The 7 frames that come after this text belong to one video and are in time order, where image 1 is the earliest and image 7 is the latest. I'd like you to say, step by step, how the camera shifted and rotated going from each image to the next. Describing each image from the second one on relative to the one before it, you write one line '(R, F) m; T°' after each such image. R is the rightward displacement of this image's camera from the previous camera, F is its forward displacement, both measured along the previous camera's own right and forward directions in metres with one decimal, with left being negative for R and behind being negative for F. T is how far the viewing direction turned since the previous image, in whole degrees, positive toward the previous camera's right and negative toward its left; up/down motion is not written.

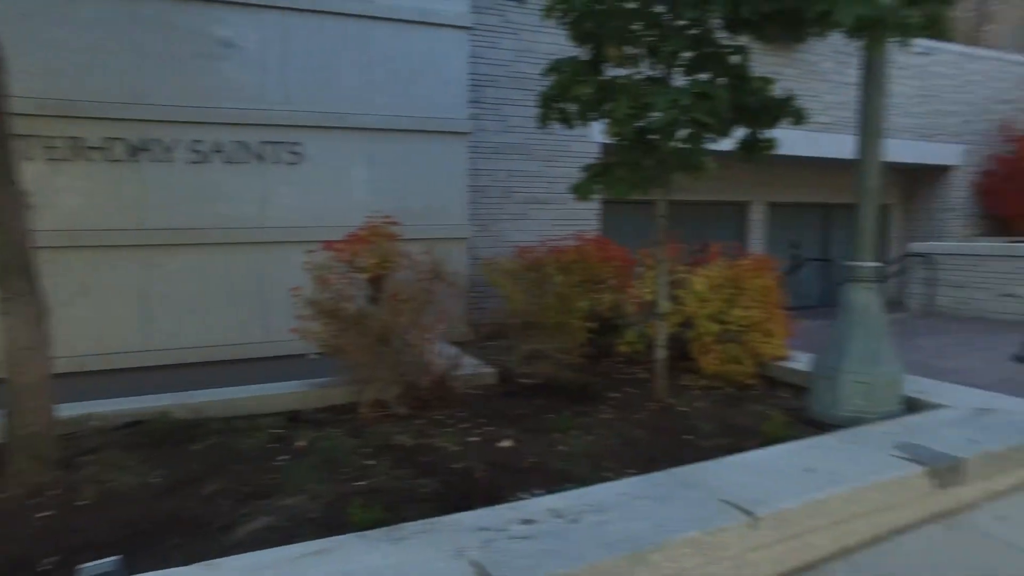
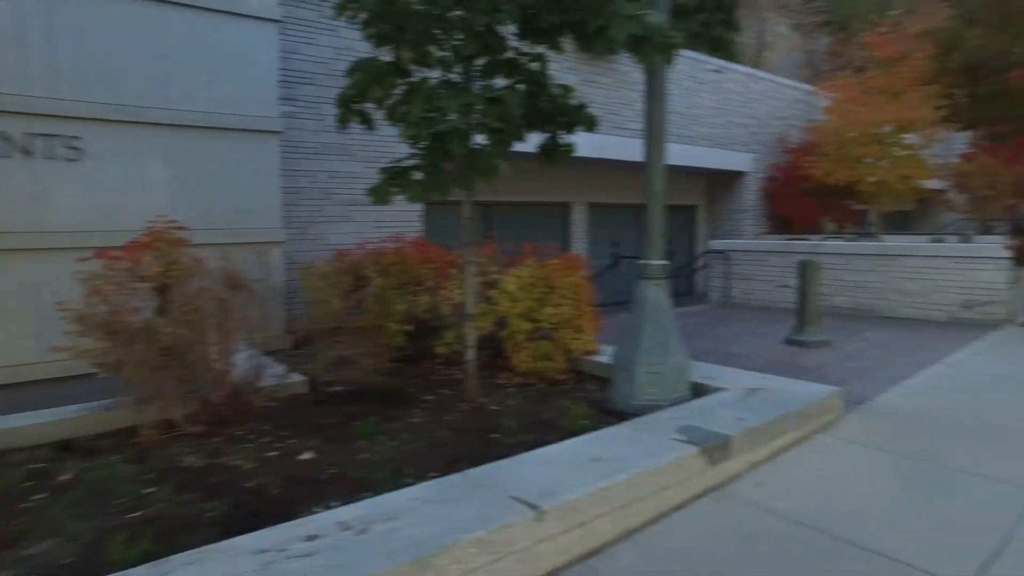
(+0.3, 0.0) m; +13°
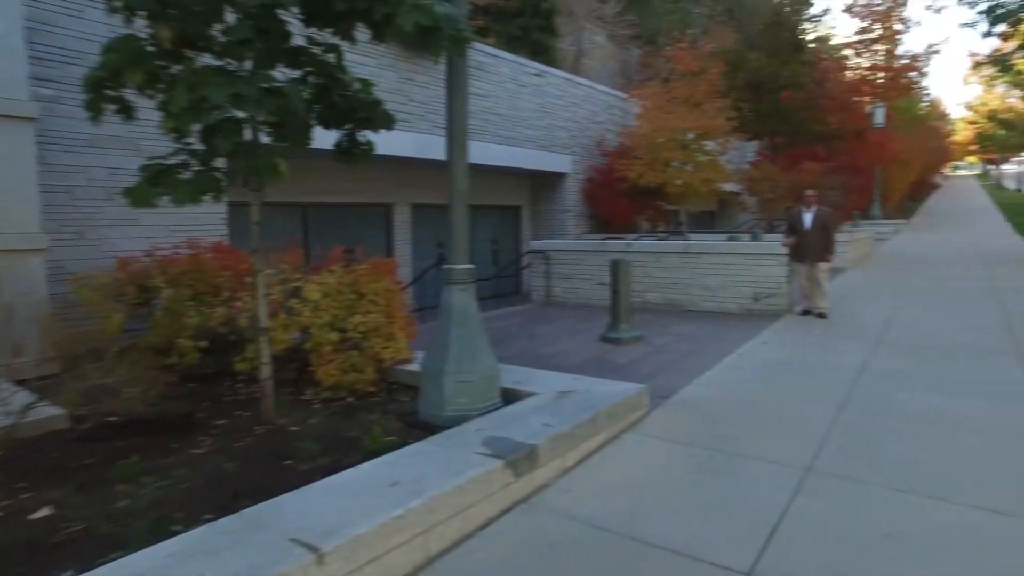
(+0.3, +0.2) m; +13°
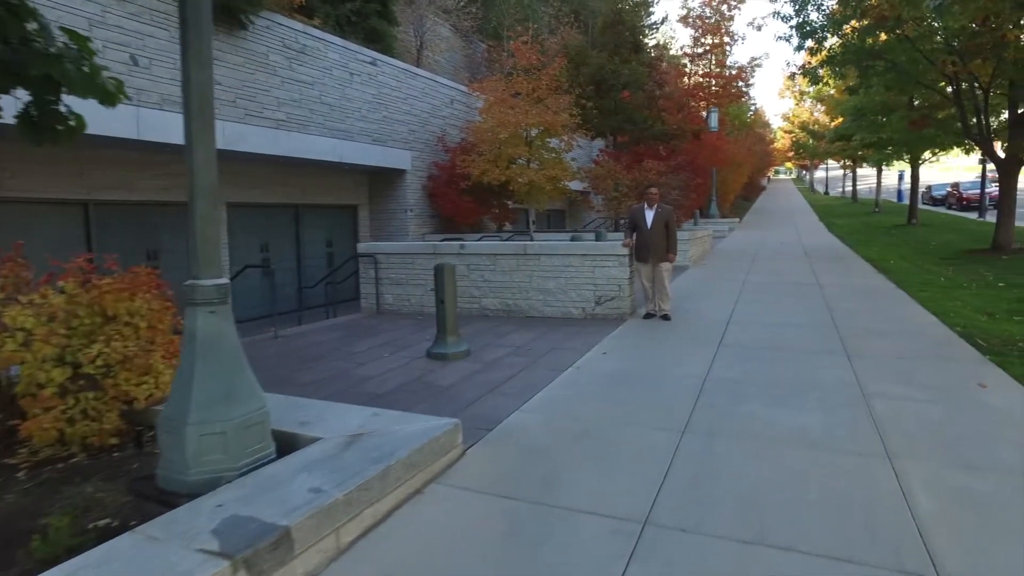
(+0.5, +1.0) m; +12°
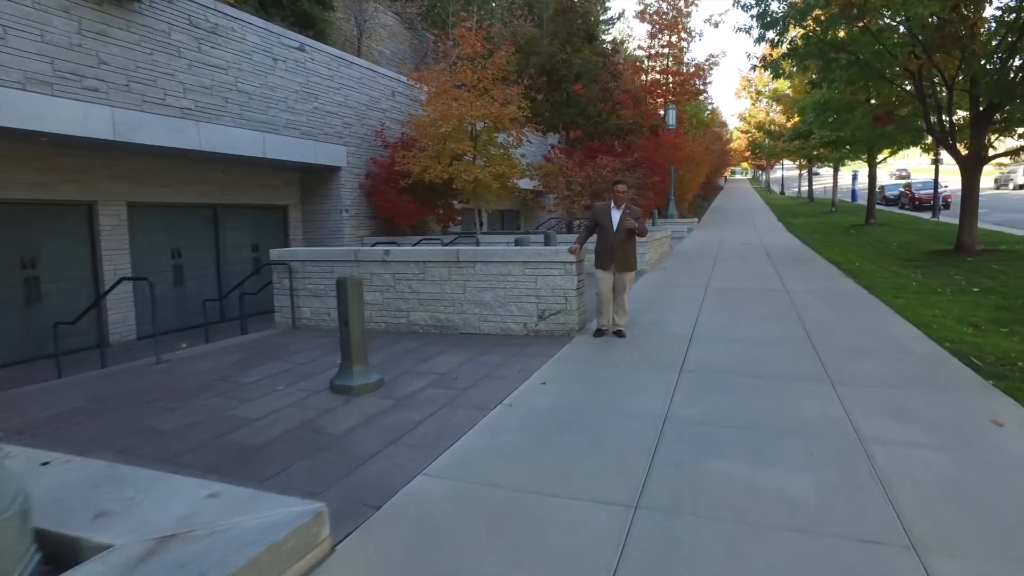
(+0.4, +1.3) m; +3°
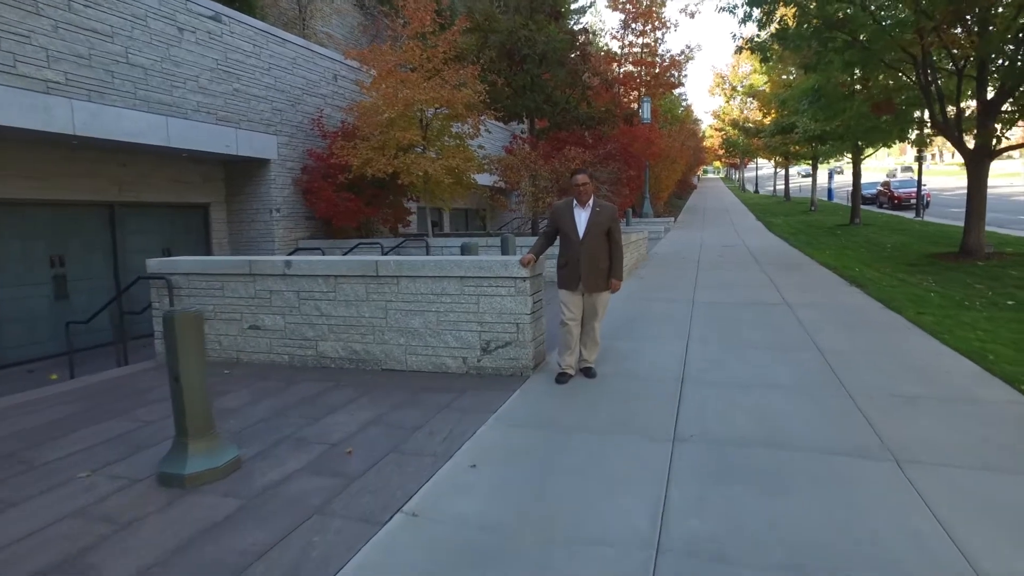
(+0.4, +2.0) m; +2°
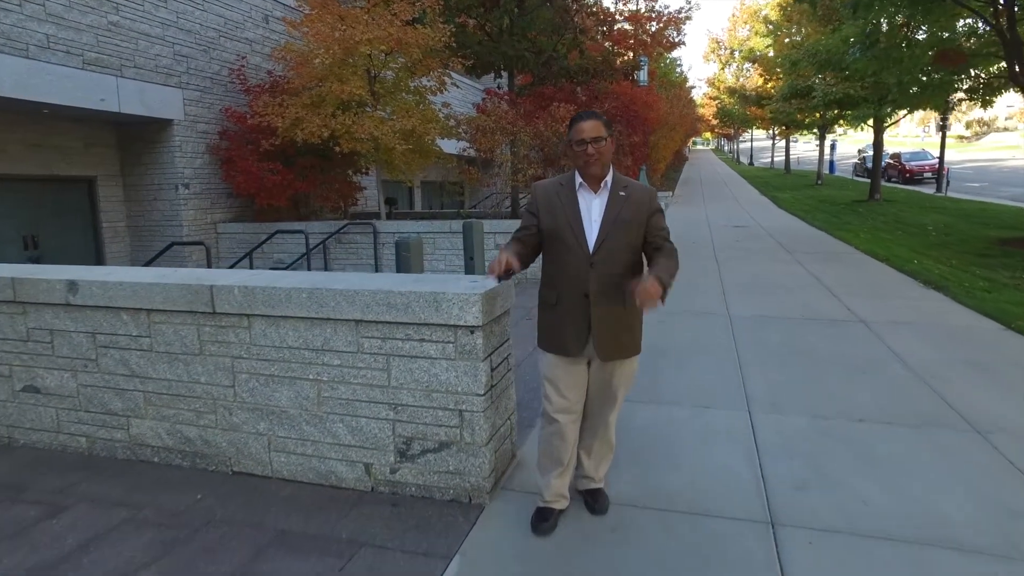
(+0.2, +3.0) m; +1°
